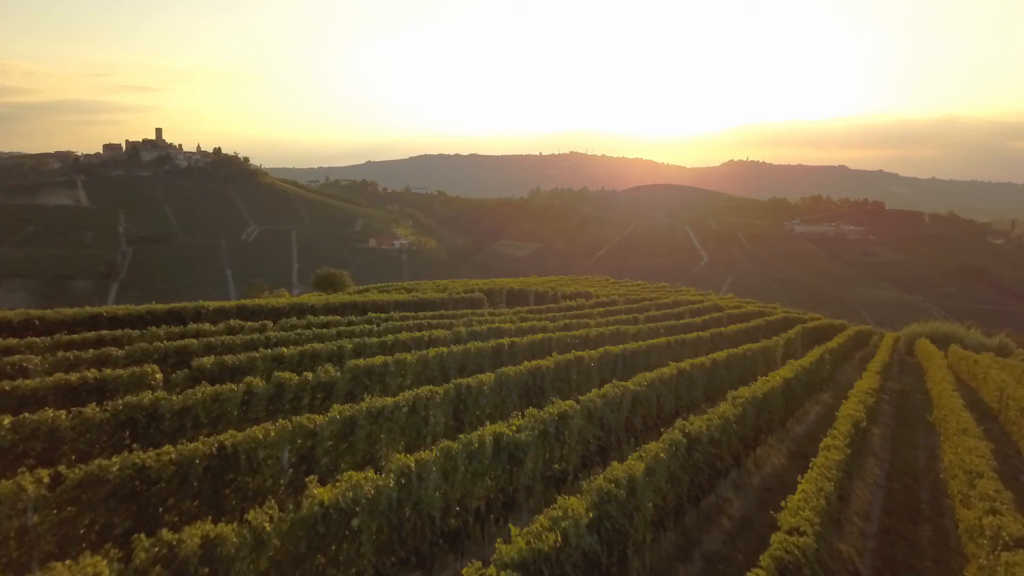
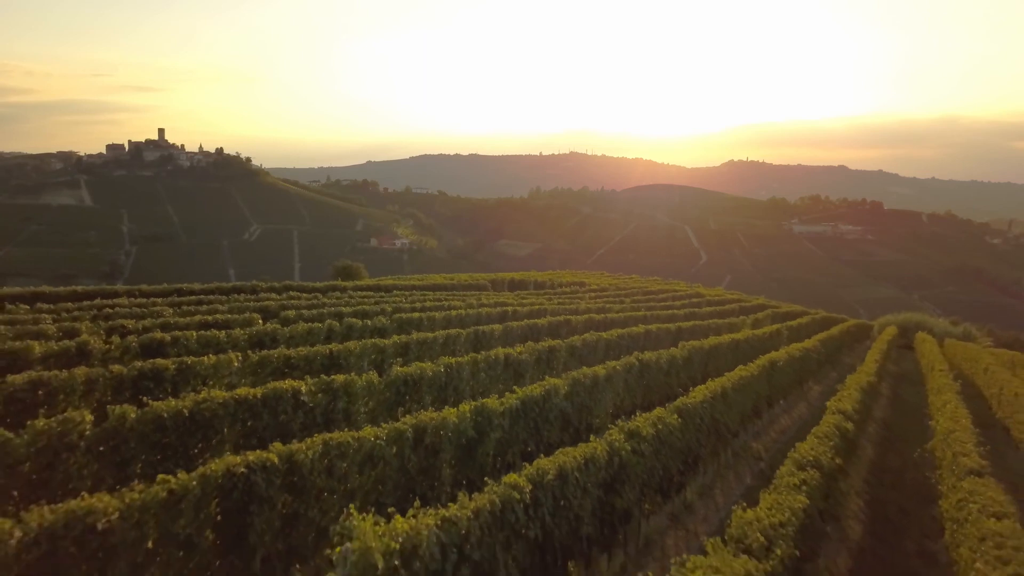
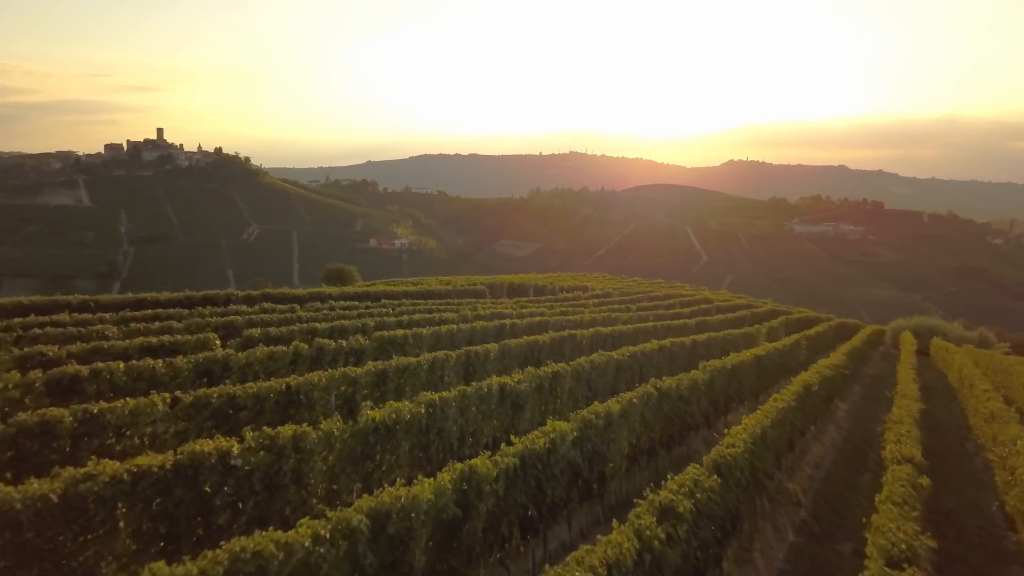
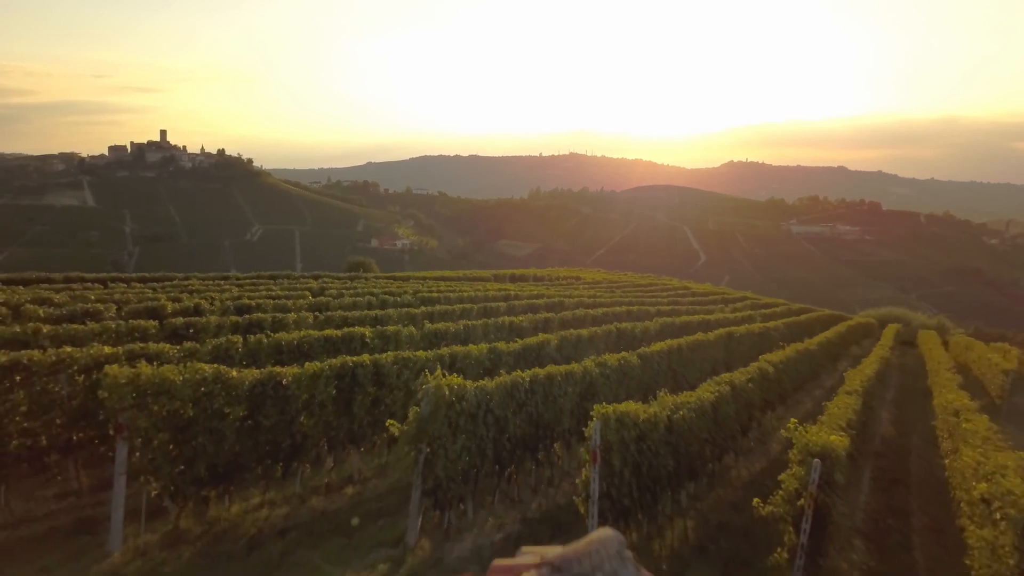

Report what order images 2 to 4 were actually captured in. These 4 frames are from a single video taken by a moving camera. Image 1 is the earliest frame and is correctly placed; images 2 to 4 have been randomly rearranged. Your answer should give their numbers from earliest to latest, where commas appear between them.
3, 2, 4
